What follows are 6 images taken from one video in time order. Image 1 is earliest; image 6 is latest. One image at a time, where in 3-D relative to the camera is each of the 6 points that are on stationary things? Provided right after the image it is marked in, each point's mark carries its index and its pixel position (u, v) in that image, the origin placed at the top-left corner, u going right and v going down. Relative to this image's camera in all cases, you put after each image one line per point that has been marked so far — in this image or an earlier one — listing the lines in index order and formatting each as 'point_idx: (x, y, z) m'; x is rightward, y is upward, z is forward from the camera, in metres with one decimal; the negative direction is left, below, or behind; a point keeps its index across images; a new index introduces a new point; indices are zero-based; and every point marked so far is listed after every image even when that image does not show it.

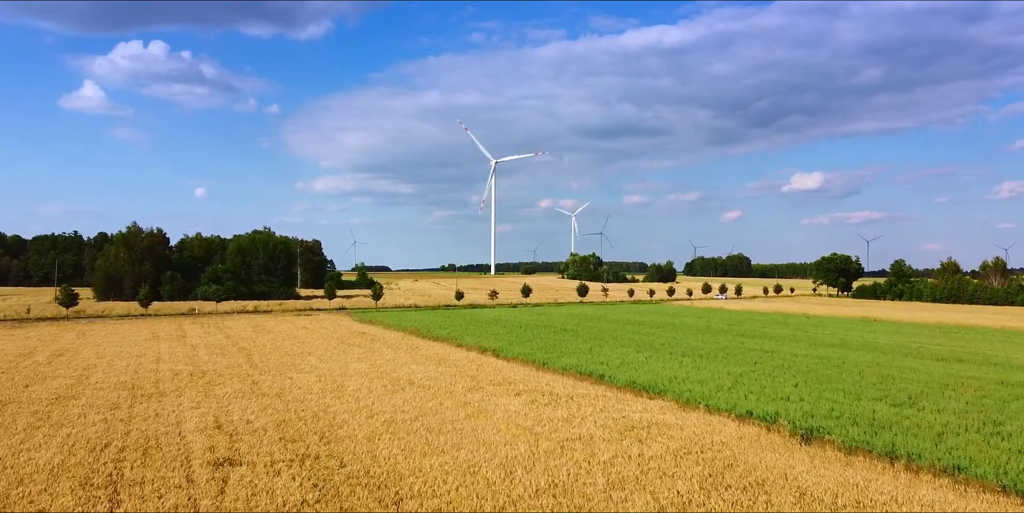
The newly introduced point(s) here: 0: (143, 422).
0: (-9.3, -4.2, +15.6) m
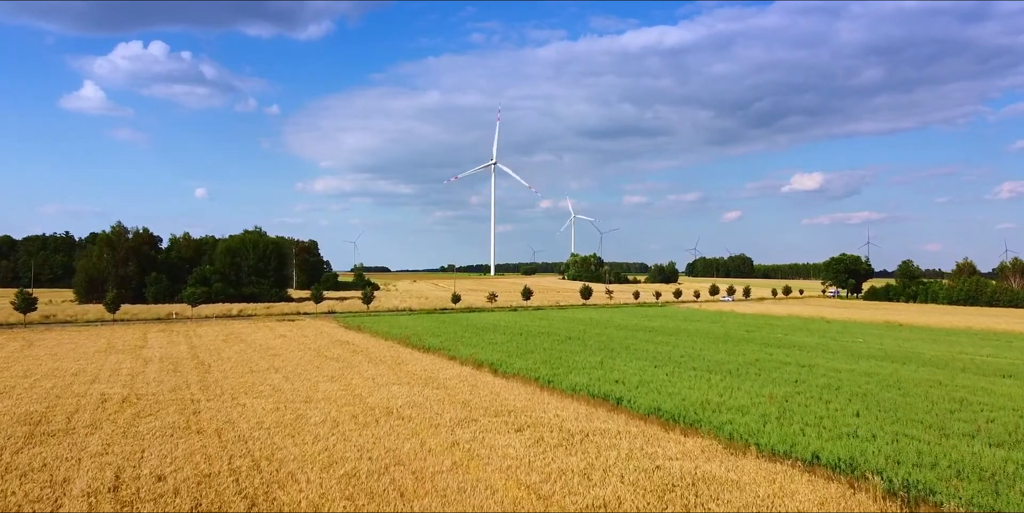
0: (-9.3, -4.2, +11.6) m
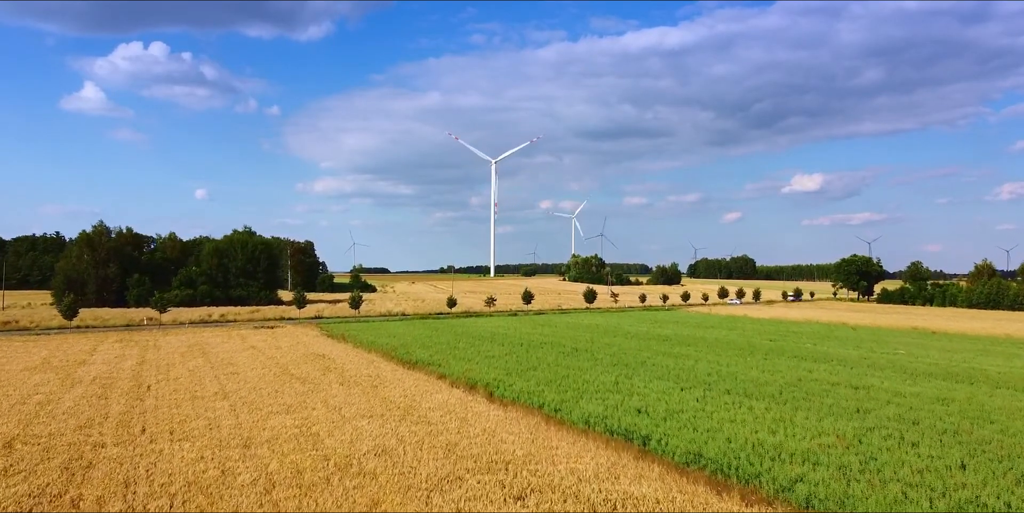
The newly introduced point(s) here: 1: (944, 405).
0: (-9.4, -4.2, +7.3) m
1: (+14.0, -4.8, +20.1) m
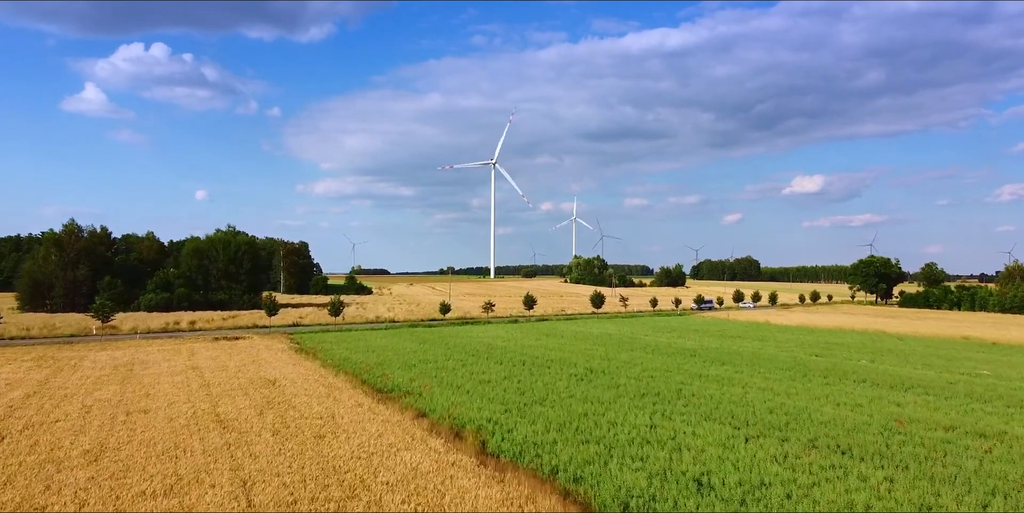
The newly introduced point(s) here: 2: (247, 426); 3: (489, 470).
0: (-9.4, -4.2, +1.1) m
1: (+14.0, -4.7, +13.8) m
2: (-7.3, -4.7, +17.1) m
3: (-0.6, -4.8, +13.9) m
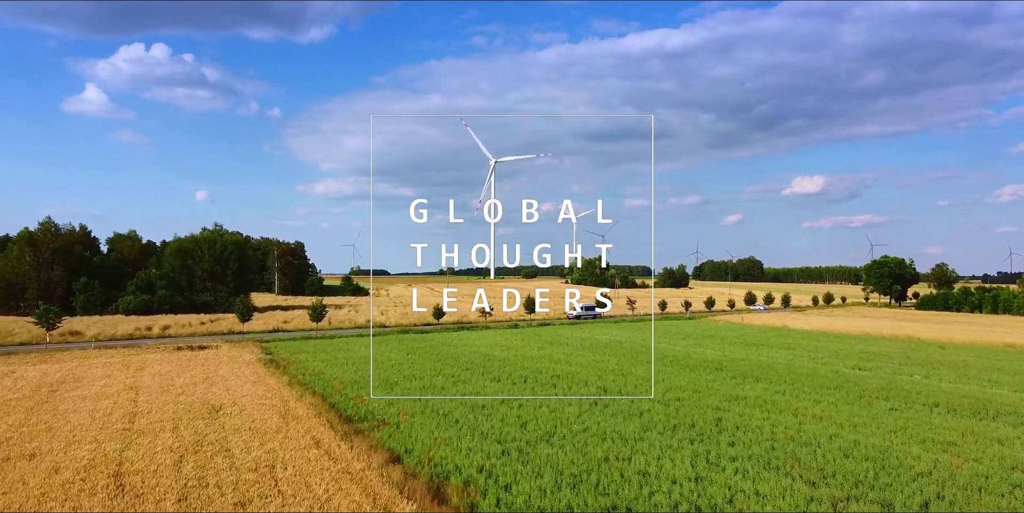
0: (-9.4, -4.1, -3.4) m
1: (+13.9, -4.7, +9.3) m
2: (-7.4, -4.6, +12.6) m
3: (-0.6, -4.7, +9.4) m
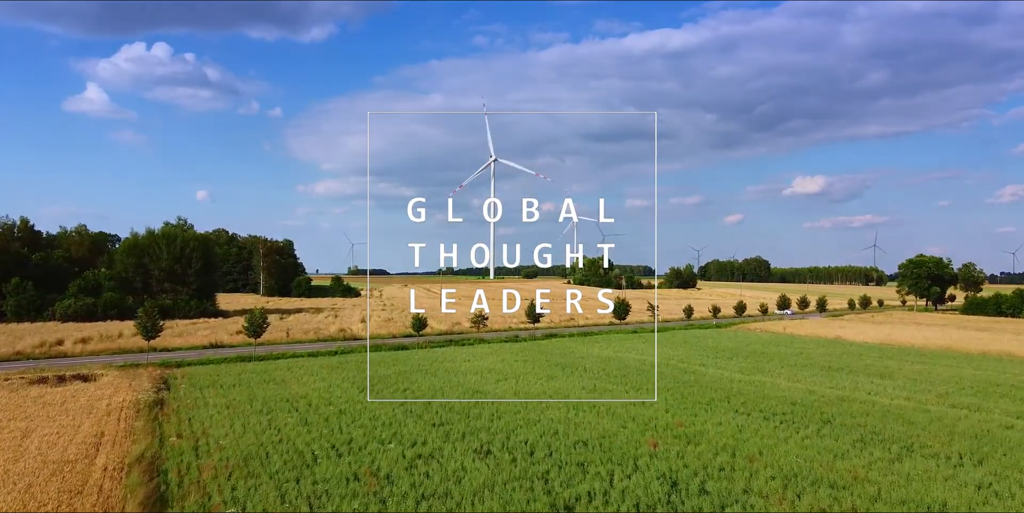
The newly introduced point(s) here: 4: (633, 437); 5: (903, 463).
0: (-9.5, -3.8, -13.9) m
1: (+13.9, -4.5, -1.2) m
2: (-7.4, -4.4, +2.1) m
3: (-0.6, -4.5, -1.0) m
4: (+3.5, -5.1, +17.8) m
5: (+9.6, -5.1, +15.6) m
